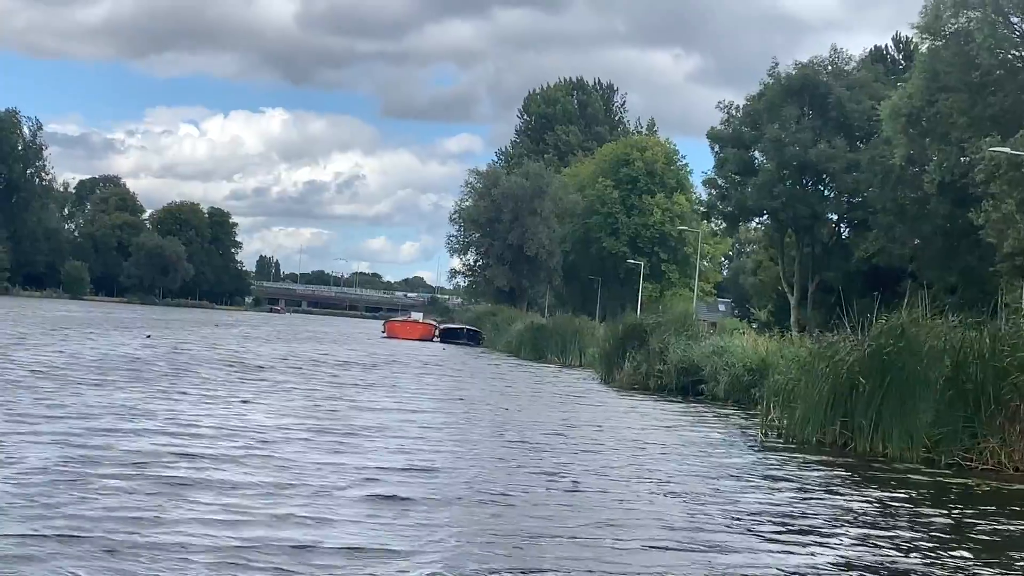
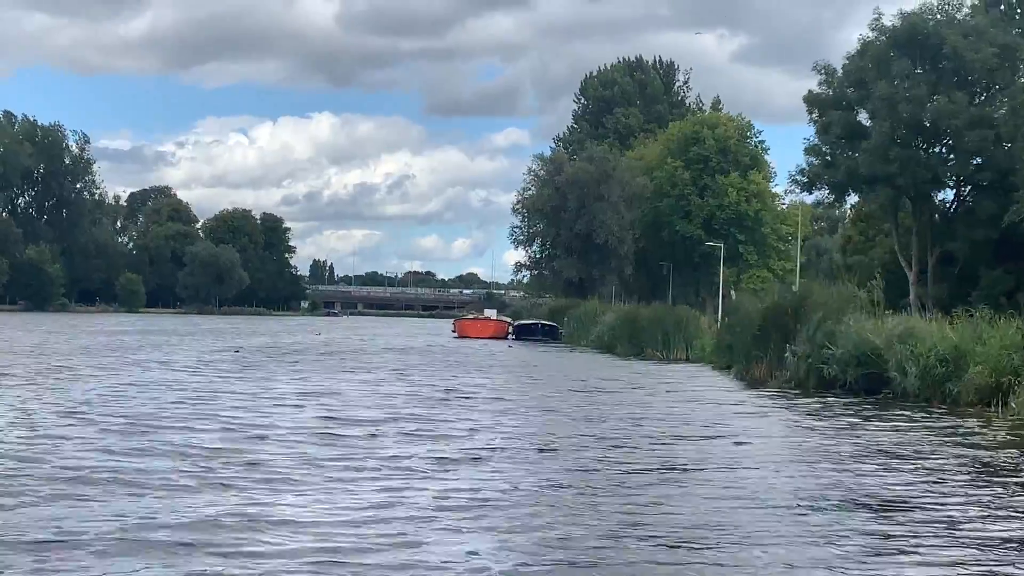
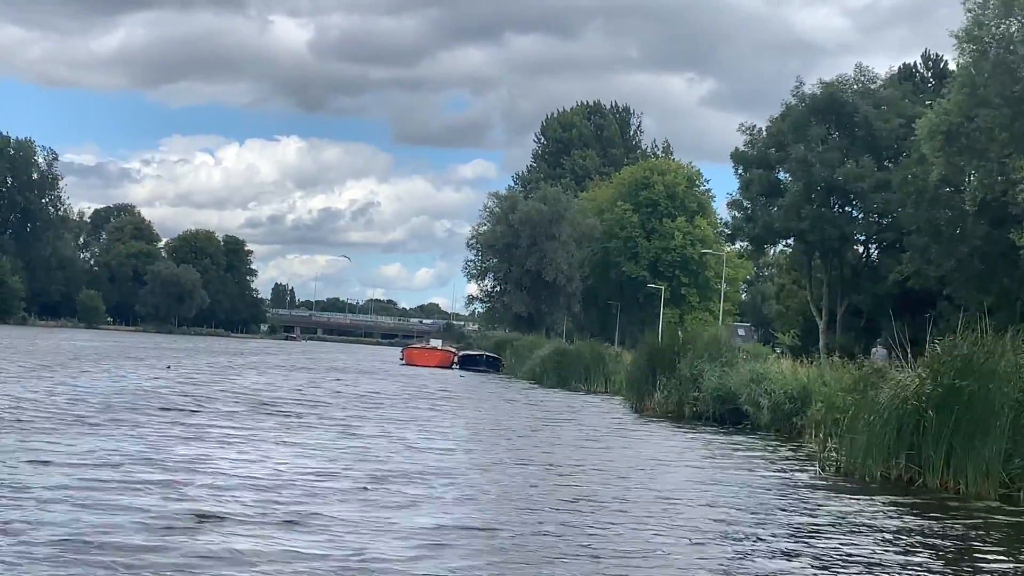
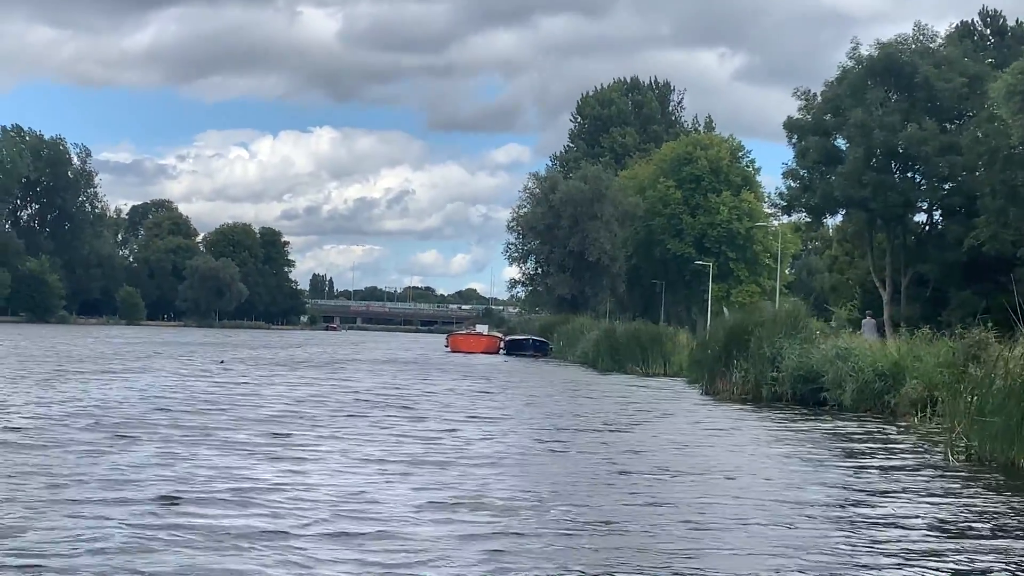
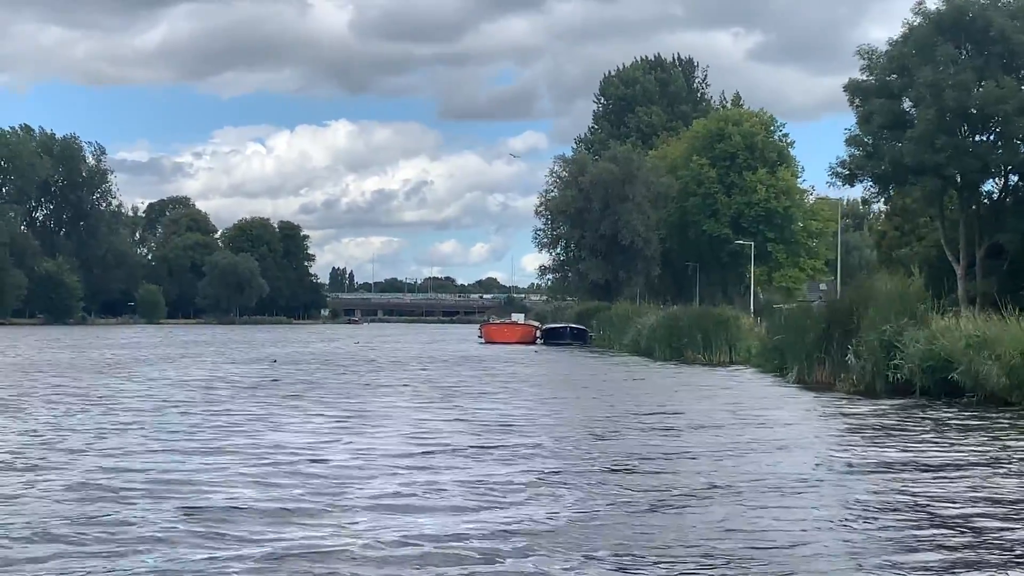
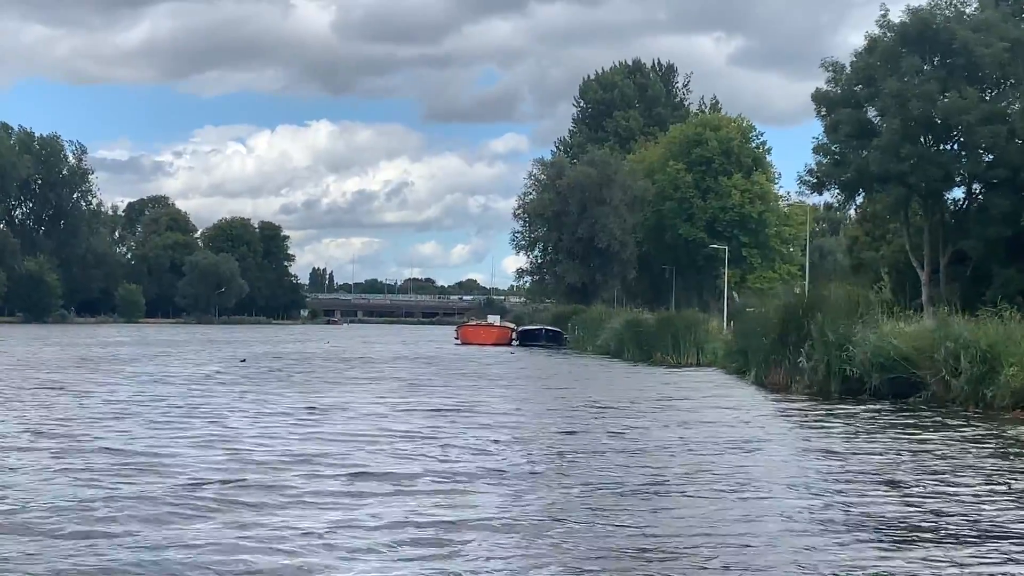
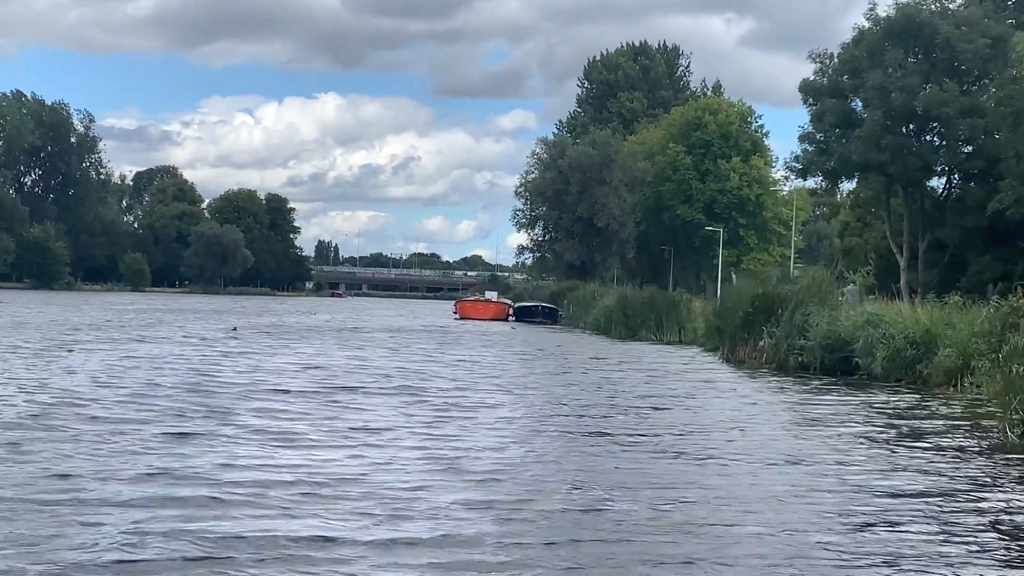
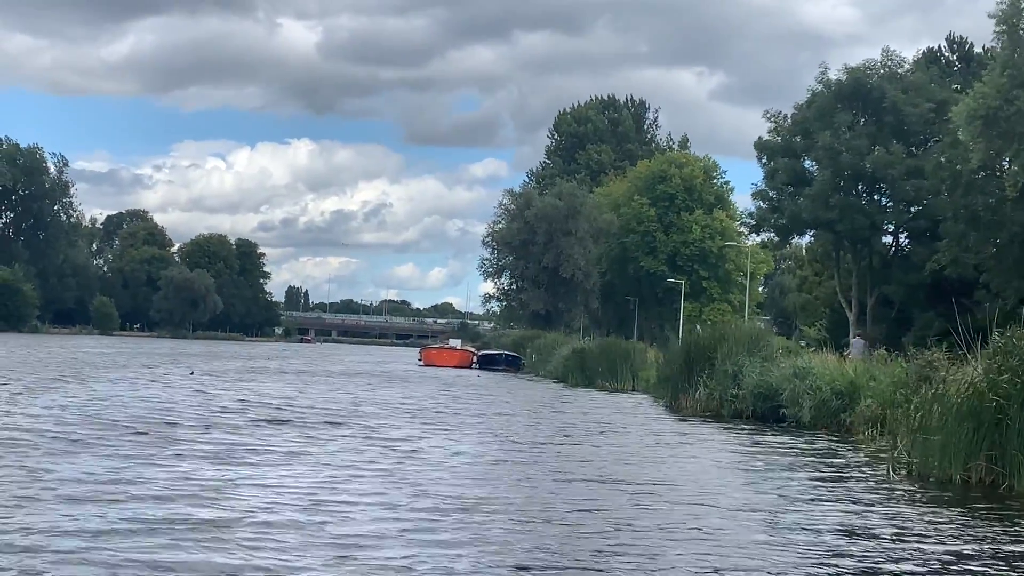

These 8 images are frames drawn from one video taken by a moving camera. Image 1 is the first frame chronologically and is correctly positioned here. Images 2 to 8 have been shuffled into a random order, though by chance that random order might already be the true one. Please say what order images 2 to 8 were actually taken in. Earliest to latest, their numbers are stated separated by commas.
3, 8, 4, 7, 2, 6, 5
